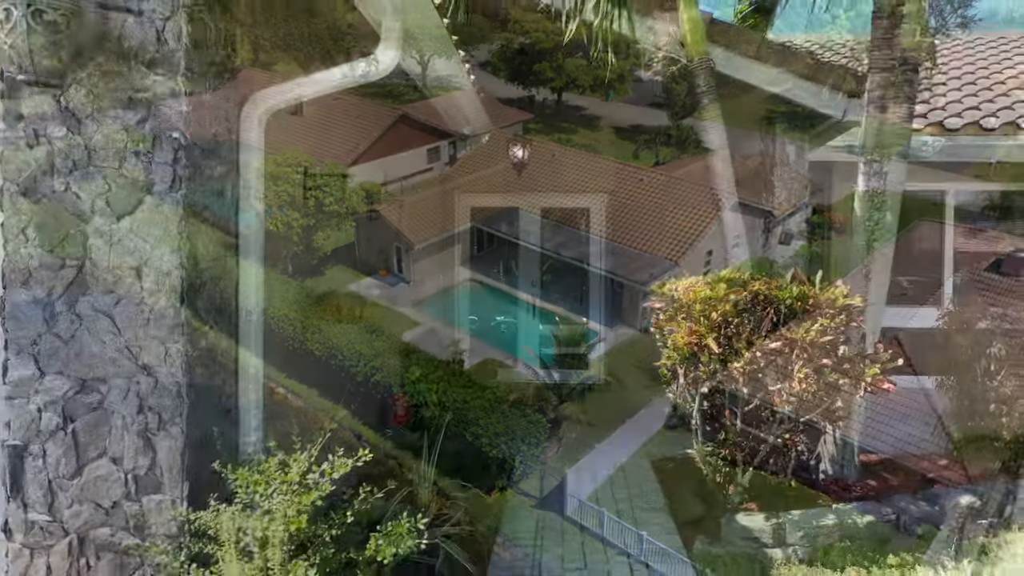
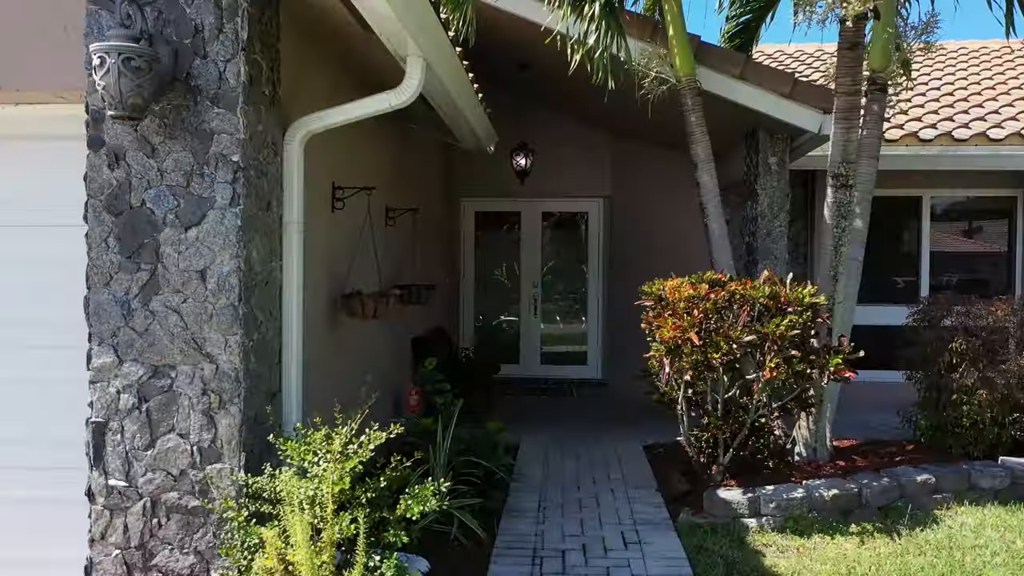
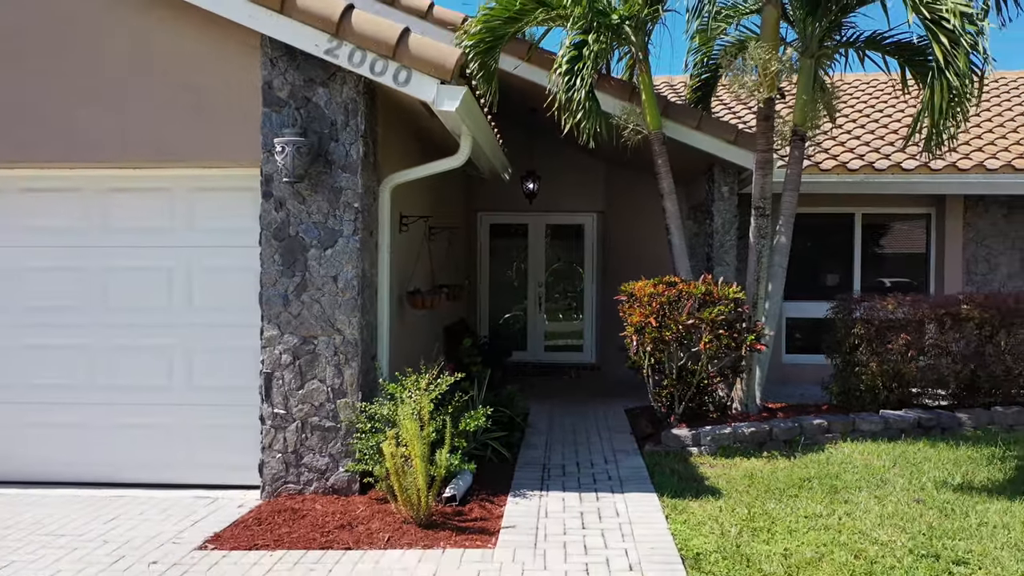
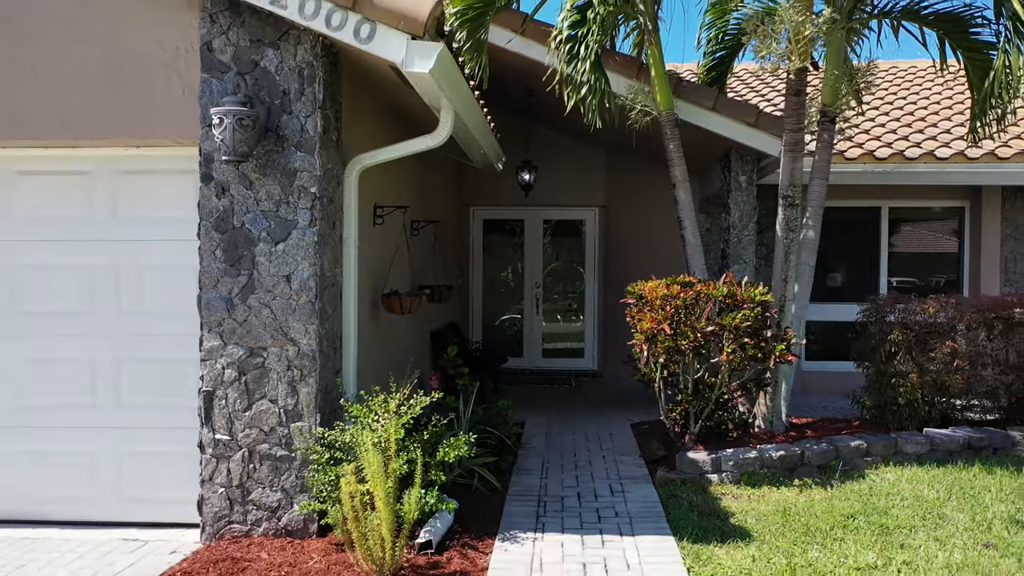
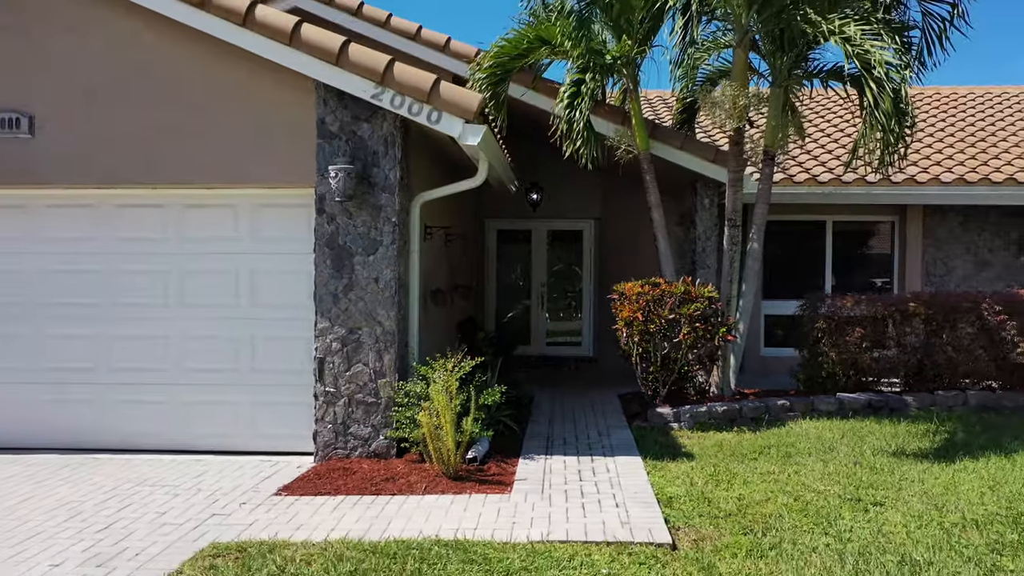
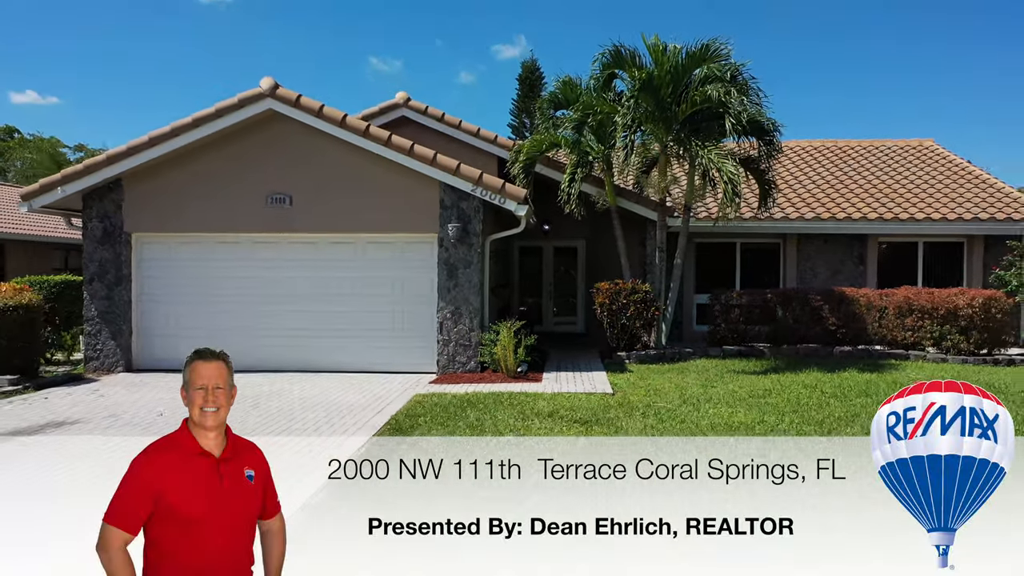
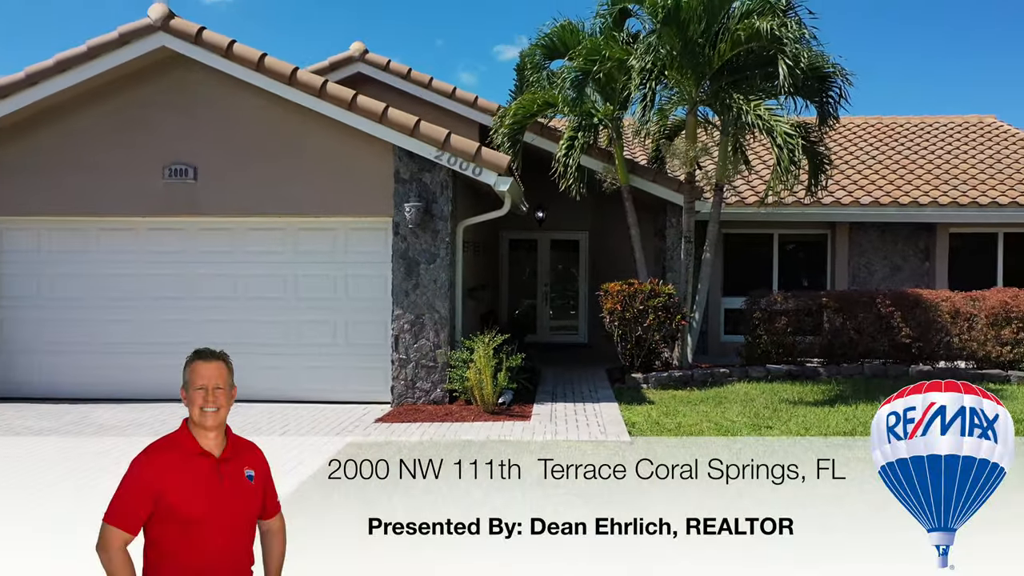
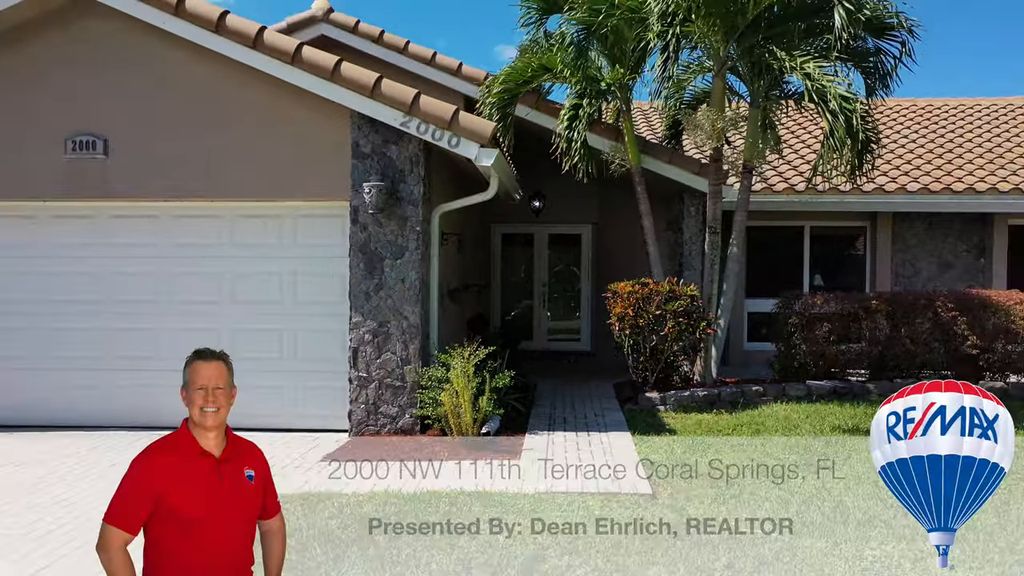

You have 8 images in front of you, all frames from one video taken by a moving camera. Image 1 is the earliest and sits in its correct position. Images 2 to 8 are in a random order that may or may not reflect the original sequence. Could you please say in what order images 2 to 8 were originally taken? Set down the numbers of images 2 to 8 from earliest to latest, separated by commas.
2, 4, 3, 5, 8, 7, 6
